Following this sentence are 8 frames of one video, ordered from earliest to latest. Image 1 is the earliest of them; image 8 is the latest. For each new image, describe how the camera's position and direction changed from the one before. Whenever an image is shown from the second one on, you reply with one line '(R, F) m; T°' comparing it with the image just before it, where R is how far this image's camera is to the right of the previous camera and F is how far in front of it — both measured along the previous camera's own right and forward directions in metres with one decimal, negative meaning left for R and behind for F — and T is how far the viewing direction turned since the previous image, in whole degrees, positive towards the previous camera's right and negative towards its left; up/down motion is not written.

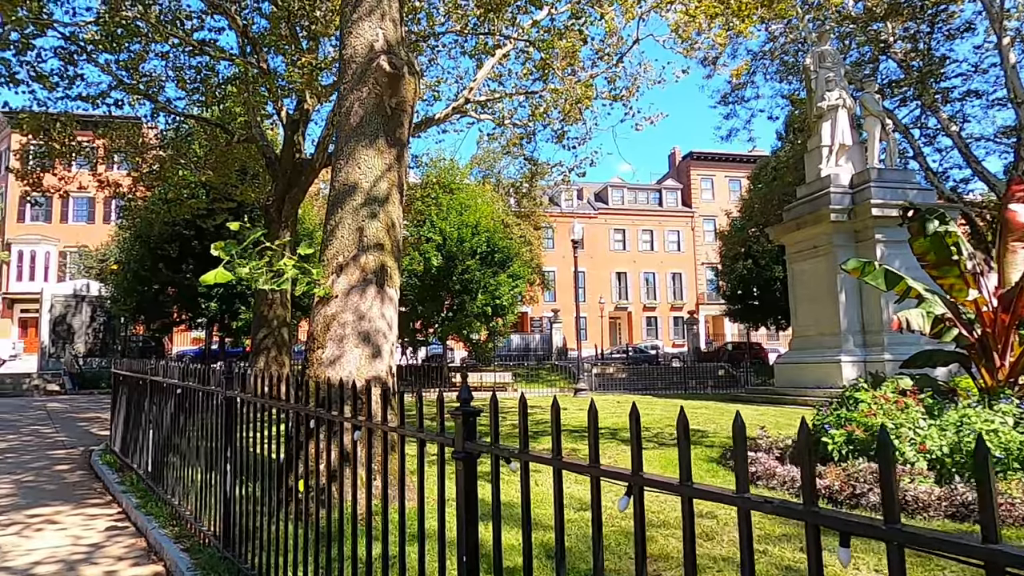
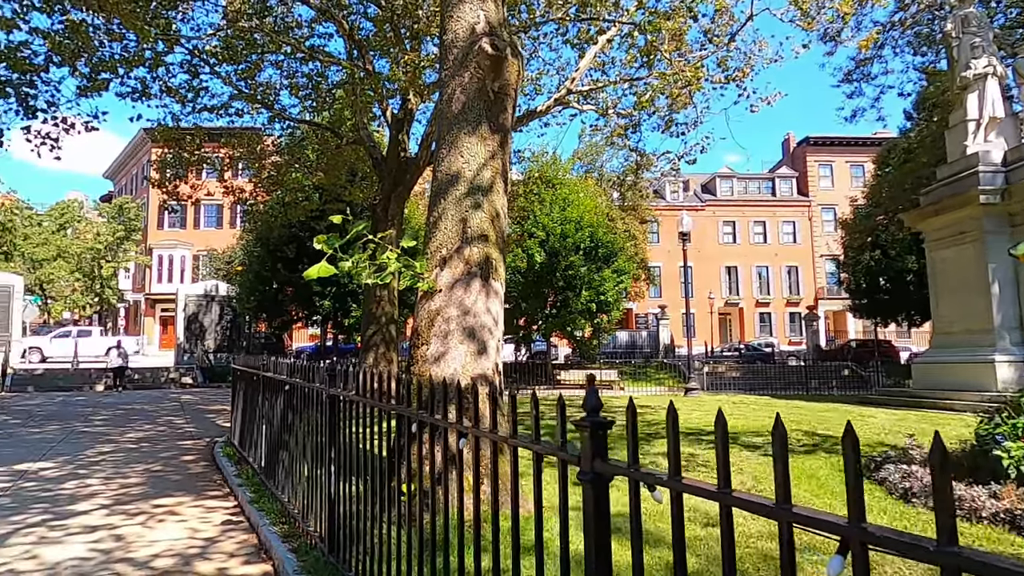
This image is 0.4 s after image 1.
(-0.1, +0.4) m; -9°
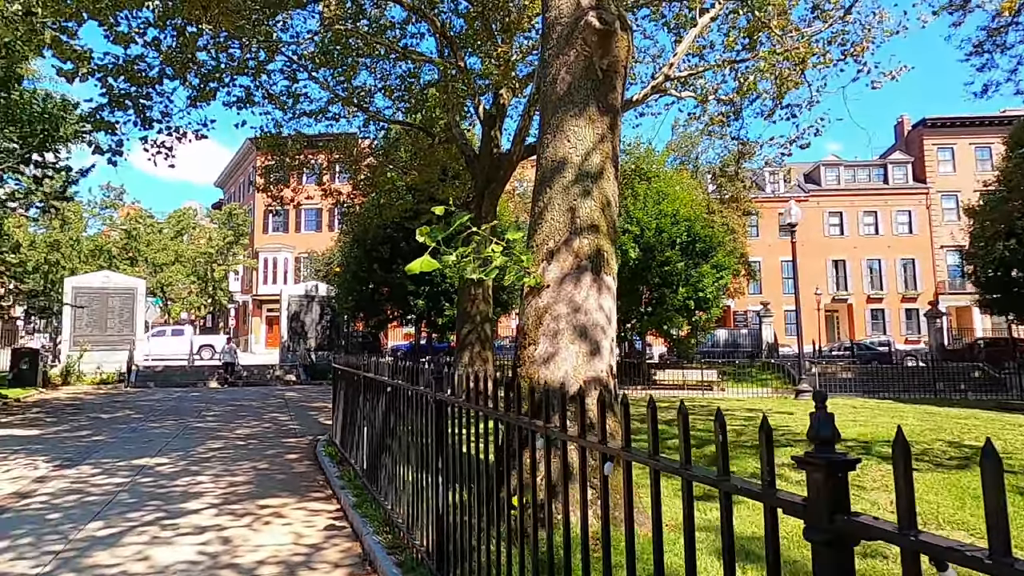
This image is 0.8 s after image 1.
(-0.2, +0.4) m; -8°
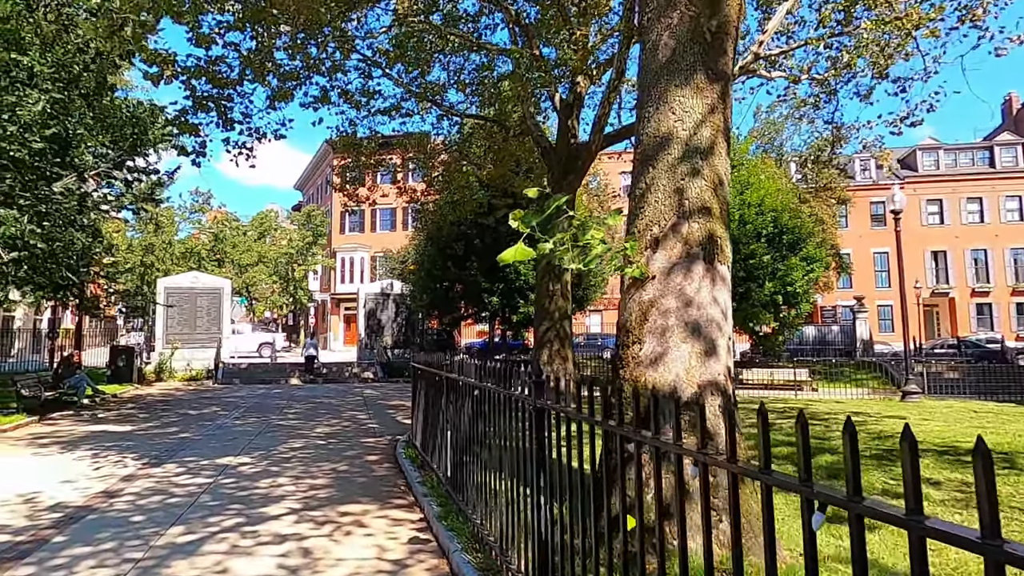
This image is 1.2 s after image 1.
(-0.2, +0.5) m; -6°
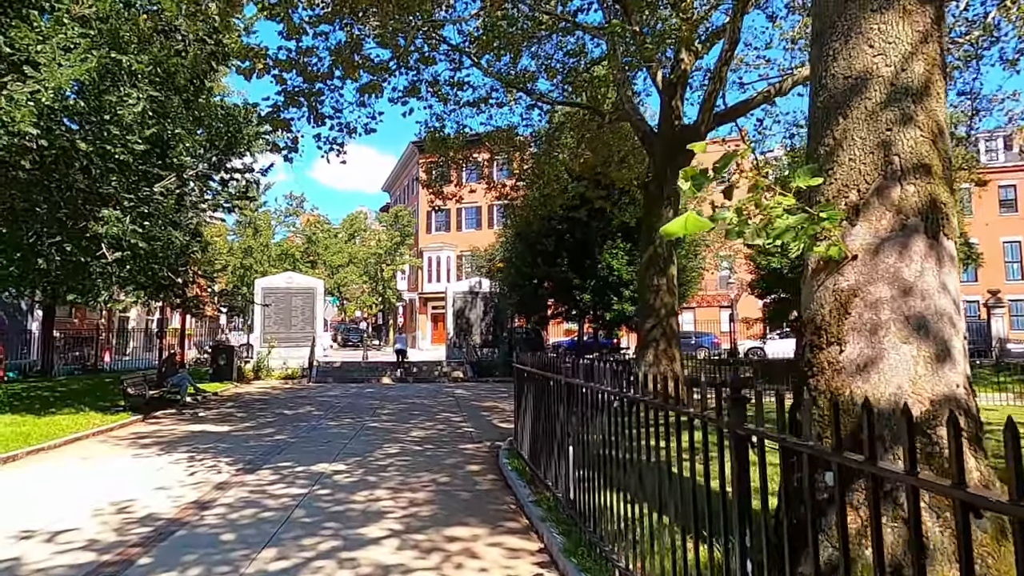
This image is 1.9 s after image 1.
(-0.4, +0.9) m; -7°
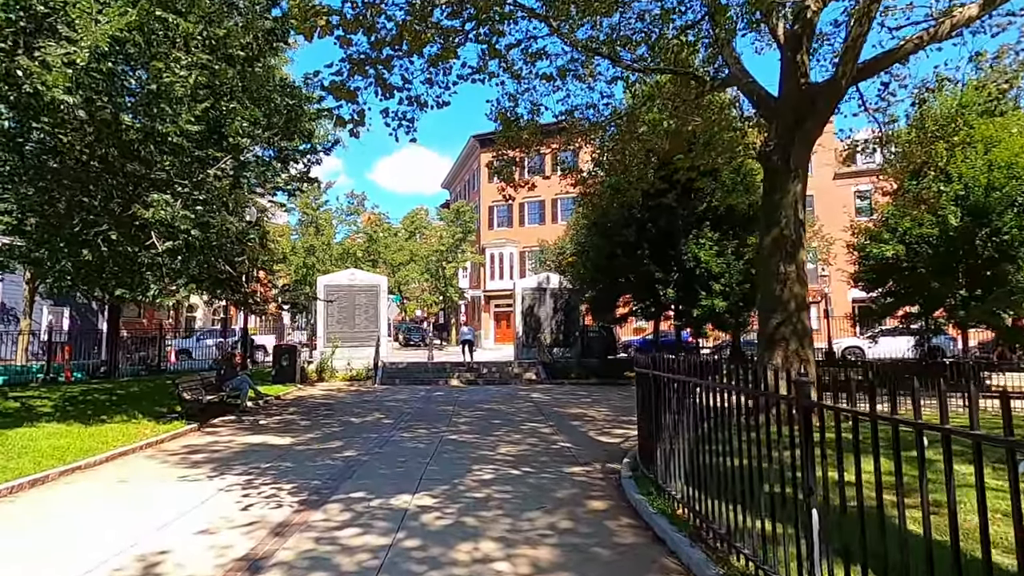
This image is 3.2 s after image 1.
(-0.7, +1.8) m; -5°
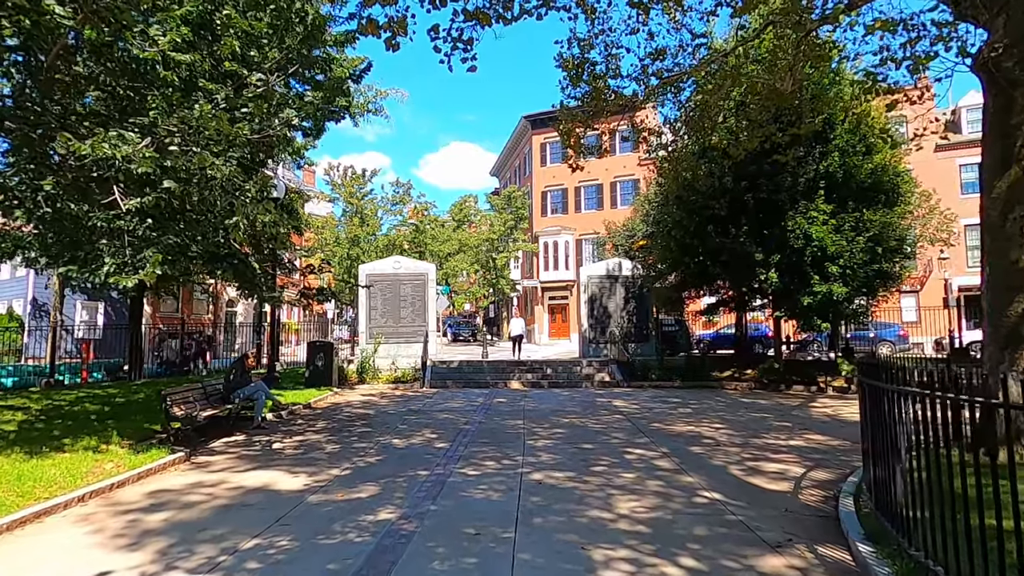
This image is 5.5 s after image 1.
(-0.7, +3.4) m; -4°
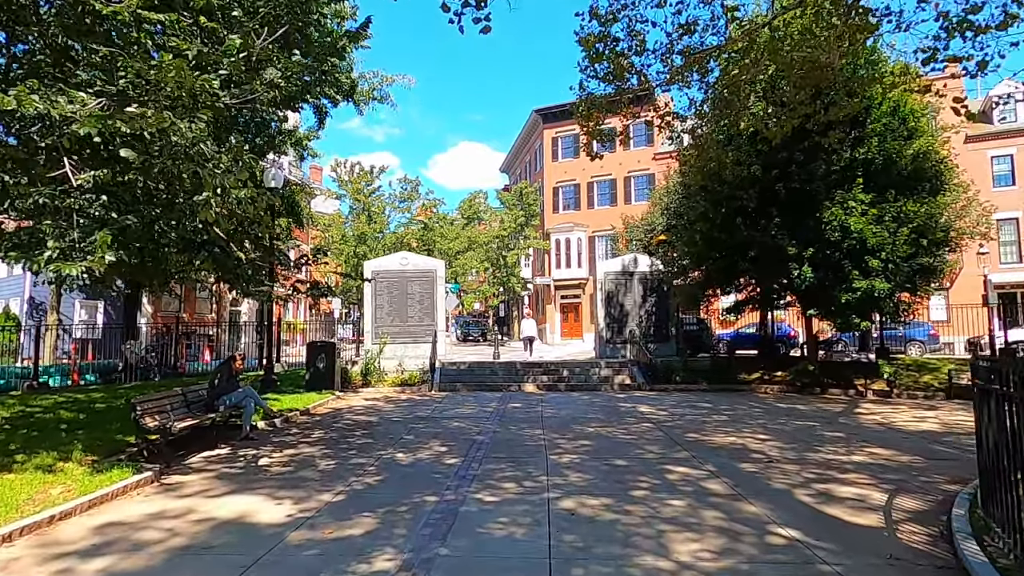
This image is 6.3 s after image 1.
(-0.2, +1.3) m; -1°
